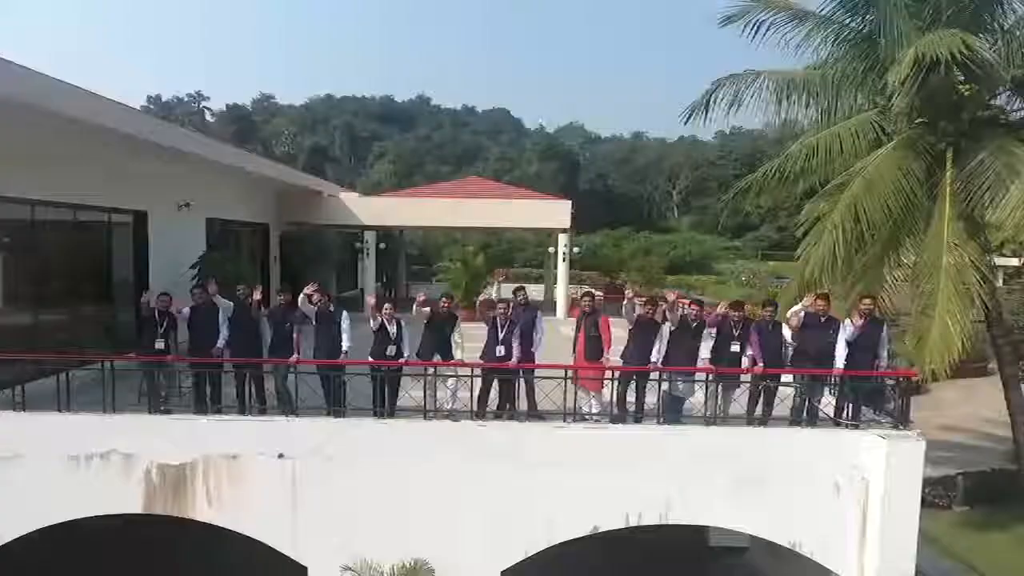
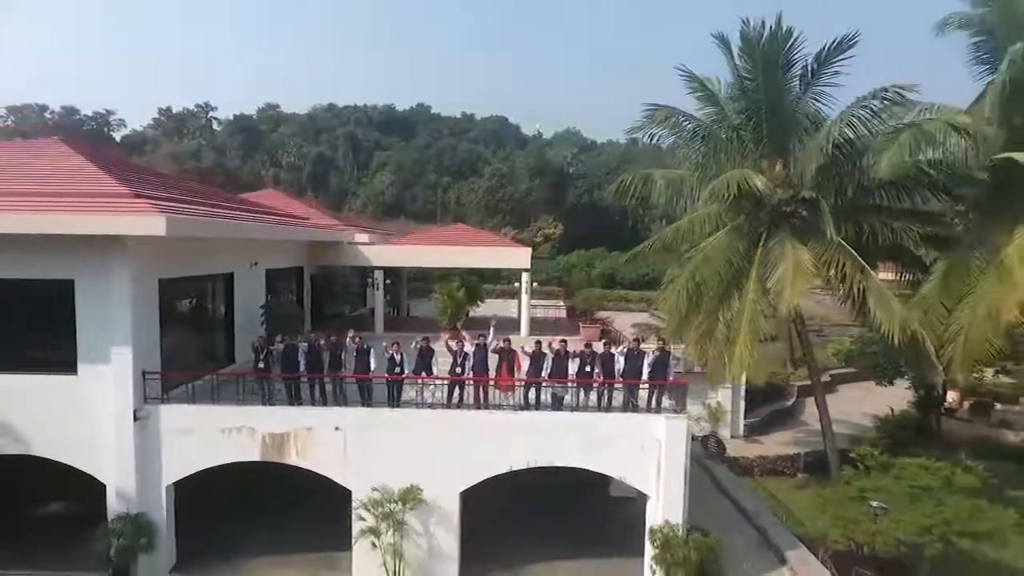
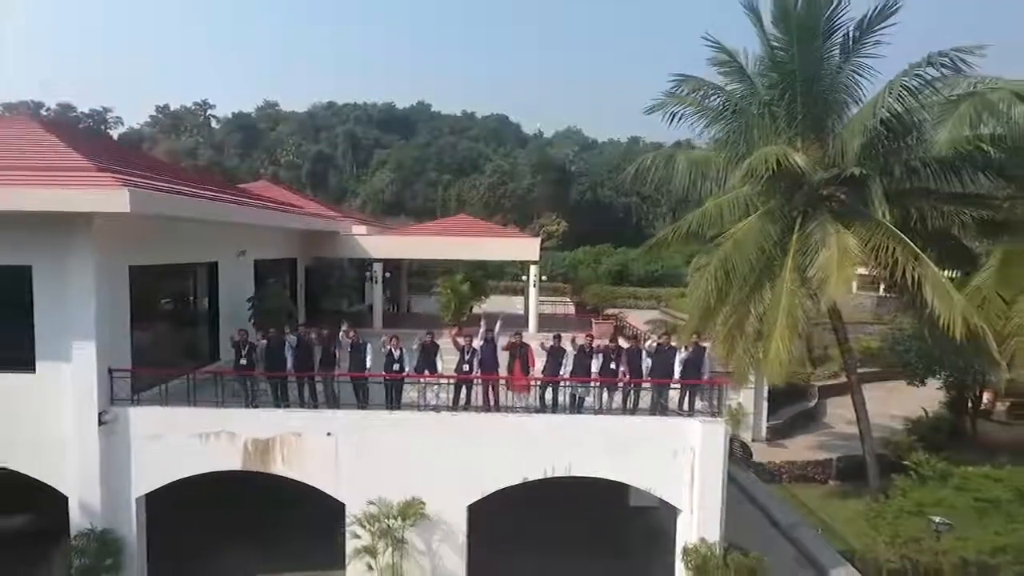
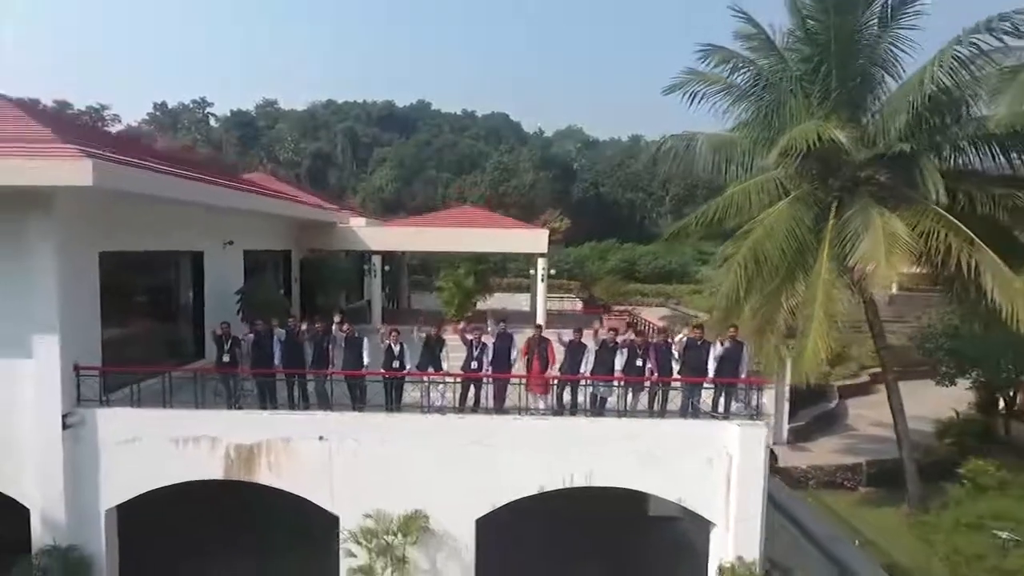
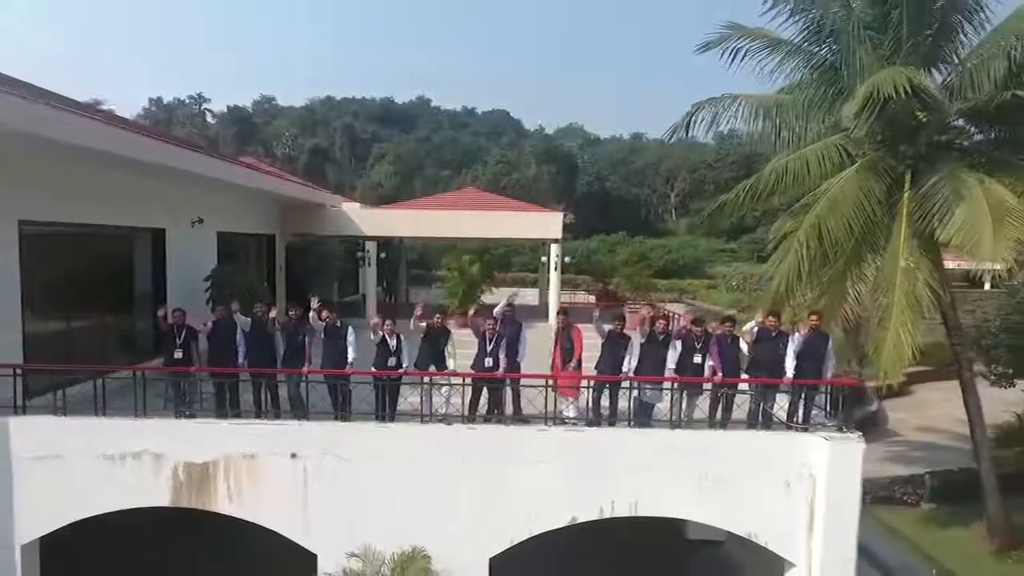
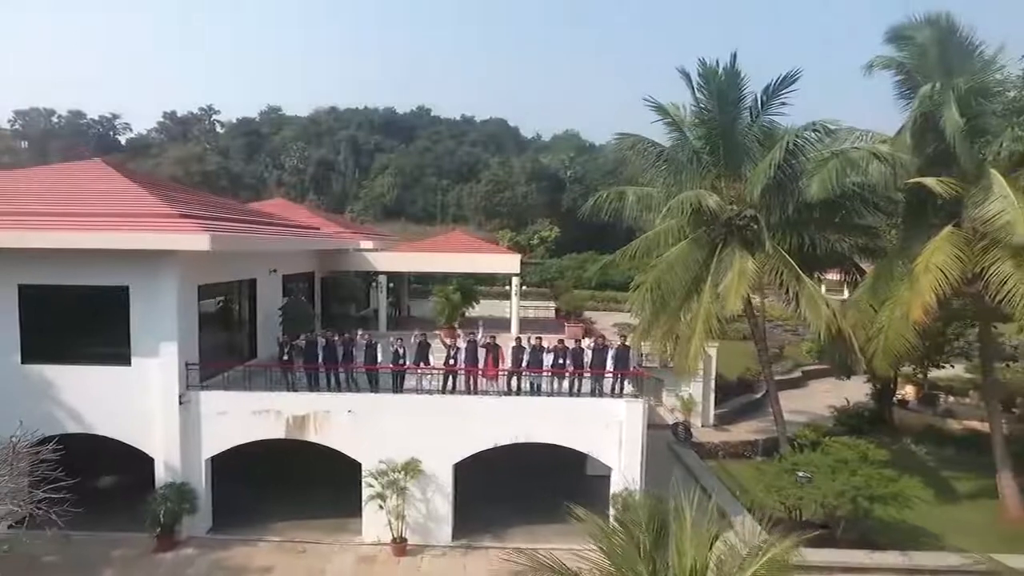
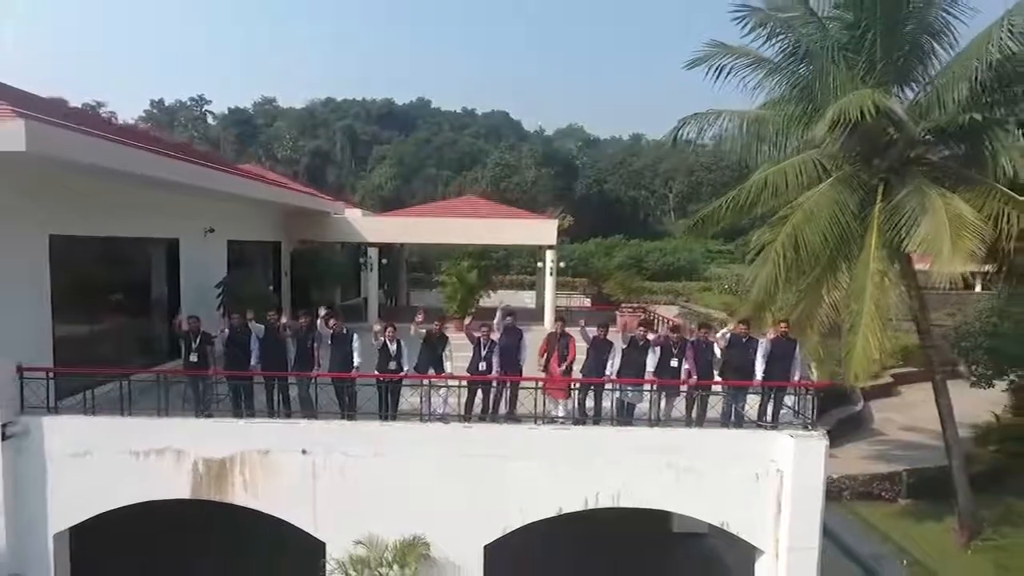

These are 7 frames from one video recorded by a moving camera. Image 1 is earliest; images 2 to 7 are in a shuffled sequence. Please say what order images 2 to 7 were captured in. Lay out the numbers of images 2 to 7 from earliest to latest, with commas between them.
5, 7, 4, 3, 2, 6
